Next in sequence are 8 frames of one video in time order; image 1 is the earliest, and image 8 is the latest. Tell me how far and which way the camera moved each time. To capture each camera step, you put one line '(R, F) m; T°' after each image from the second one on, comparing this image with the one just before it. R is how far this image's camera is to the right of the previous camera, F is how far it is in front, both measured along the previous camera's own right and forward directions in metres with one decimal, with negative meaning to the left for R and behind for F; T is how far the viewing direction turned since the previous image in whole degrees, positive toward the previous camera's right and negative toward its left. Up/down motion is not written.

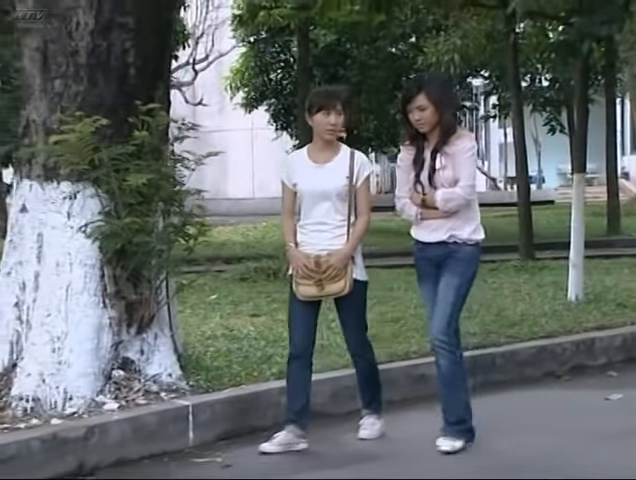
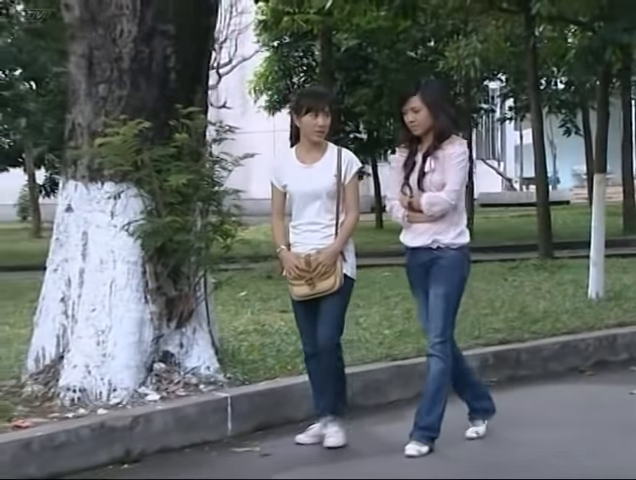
(-0.2, -0.2) m; -1°
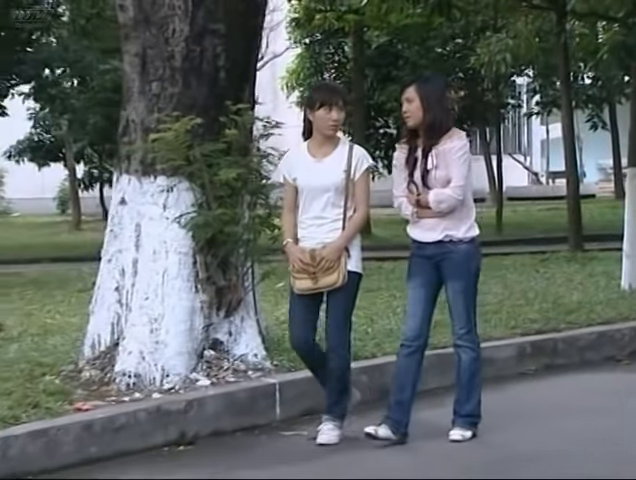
(-0.2, -0.2) m; -1°
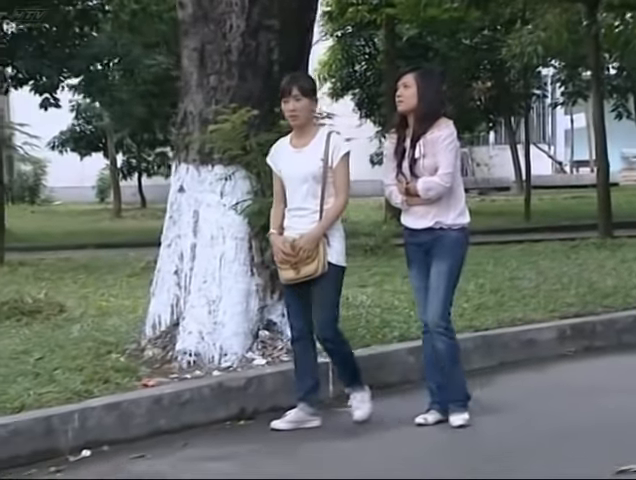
(-0.3, -0.3) m; -1°
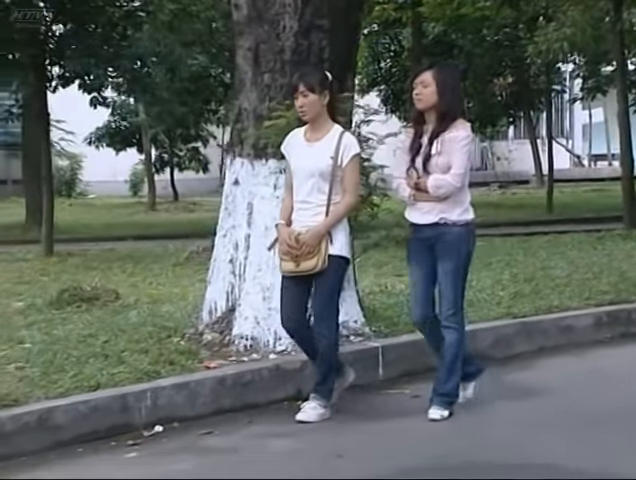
(-0.4, -0.3) m; 0°
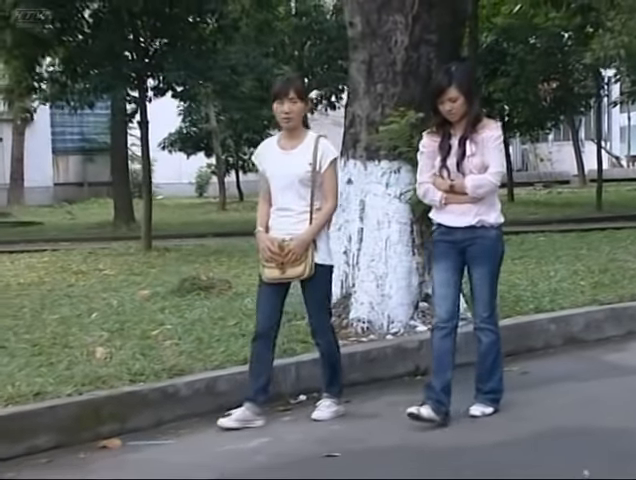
(-1.0, -0.7) m; 0°
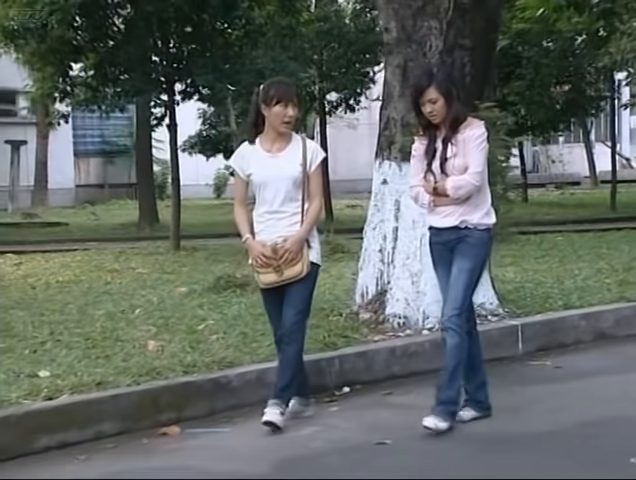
(-0.4, -0.2) m; 0°
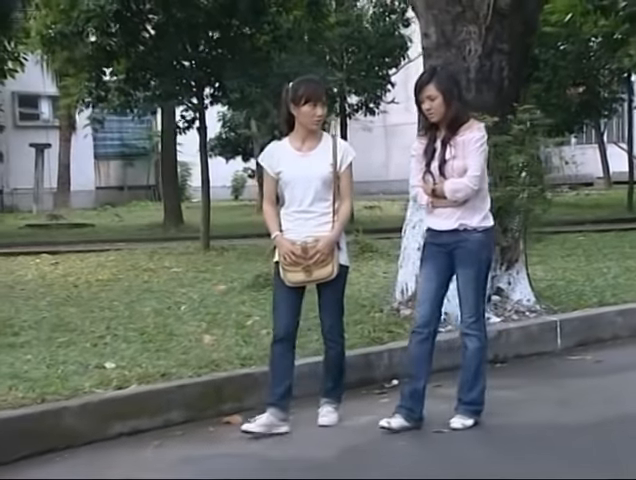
(-0.5, -0.1) m; +1°
